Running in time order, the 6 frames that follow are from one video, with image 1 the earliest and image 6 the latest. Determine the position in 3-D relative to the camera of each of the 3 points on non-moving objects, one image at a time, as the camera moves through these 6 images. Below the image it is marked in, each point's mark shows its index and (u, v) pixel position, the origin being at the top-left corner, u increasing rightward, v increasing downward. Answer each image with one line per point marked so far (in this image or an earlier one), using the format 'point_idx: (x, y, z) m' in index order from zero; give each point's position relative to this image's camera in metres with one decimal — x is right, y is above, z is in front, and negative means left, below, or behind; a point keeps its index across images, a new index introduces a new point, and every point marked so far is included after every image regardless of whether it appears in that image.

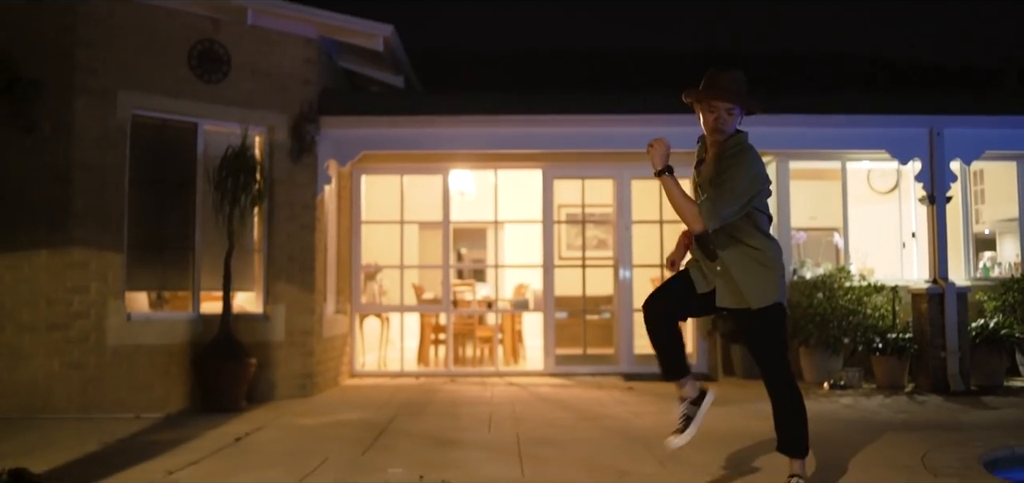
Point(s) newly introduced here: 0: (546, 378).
0: (+0.4, -1.4, +10.7) m
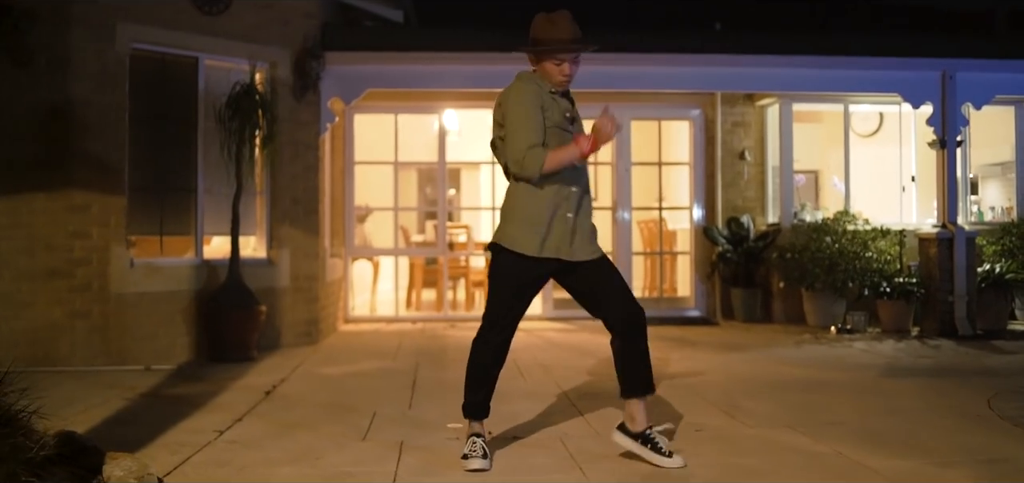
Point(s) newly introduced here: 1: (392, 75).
0: (+0.3, -0.8, +10.6) m
1: (-1.0, +1.4, +8.7) m
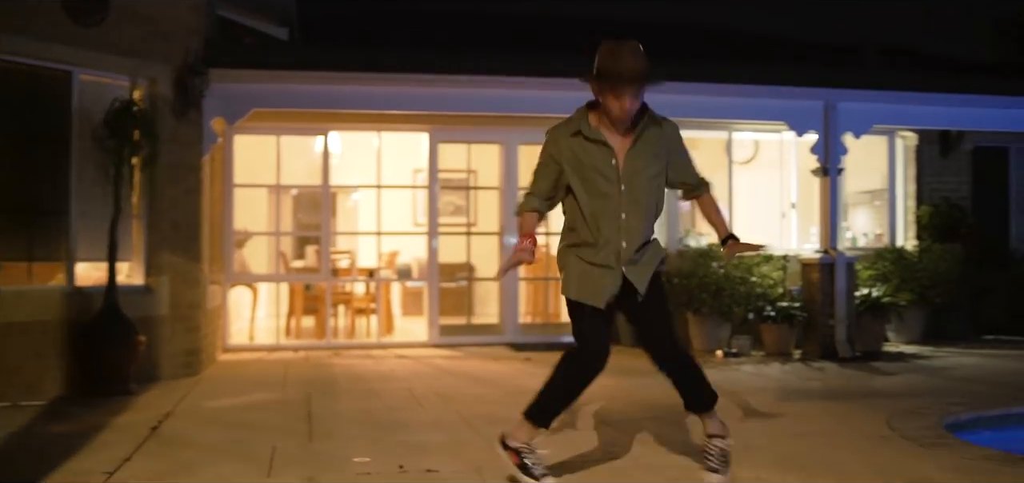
0: (-0.8, -1.1, +10.4) m
1: (-1.9, +1.2, +8.4) m
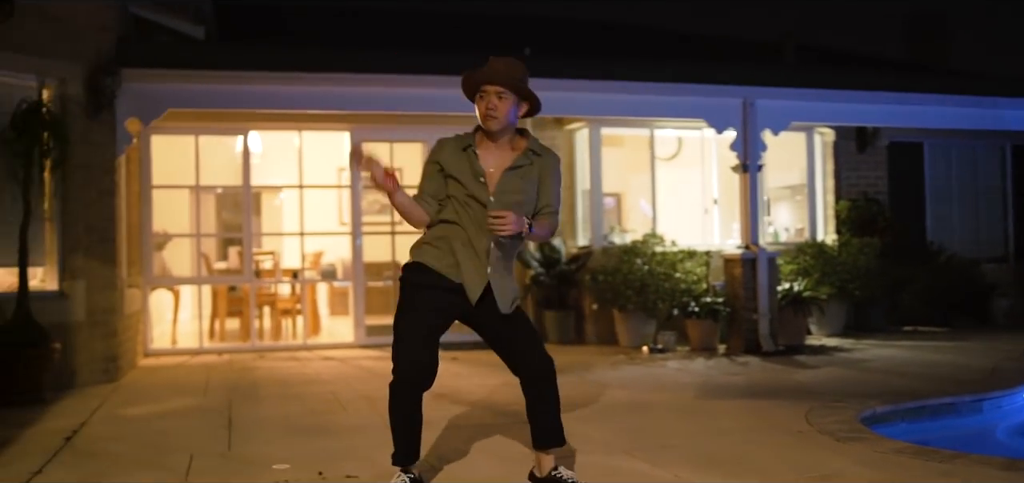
0: (-1.5, -1.1, +10.3) m
1: (-2.5, +1.2, +8.2) m
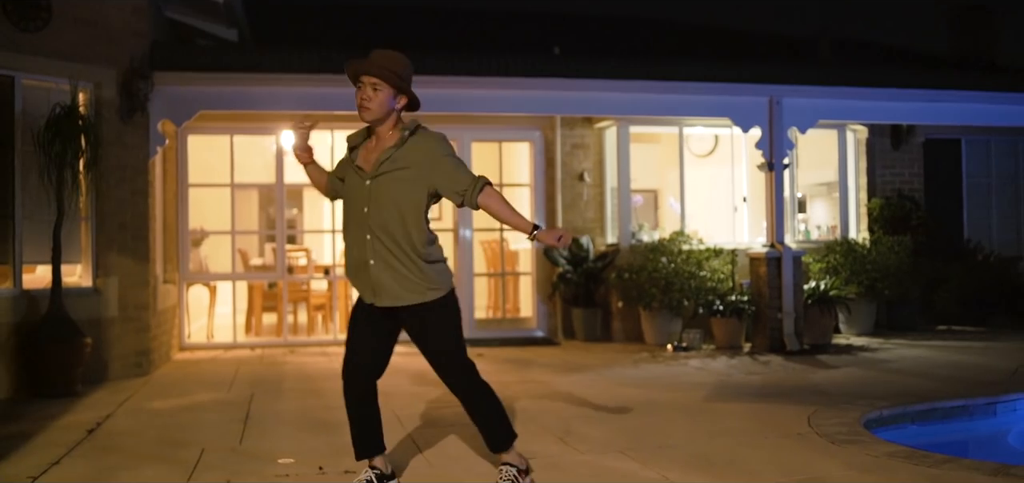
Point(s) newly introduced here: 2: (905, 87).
0: (-1.2, -1.1, +10.5) m
1: (-2.3, +1.2, +8.4) m
2: (+3.7, +1.5, +9.7) m
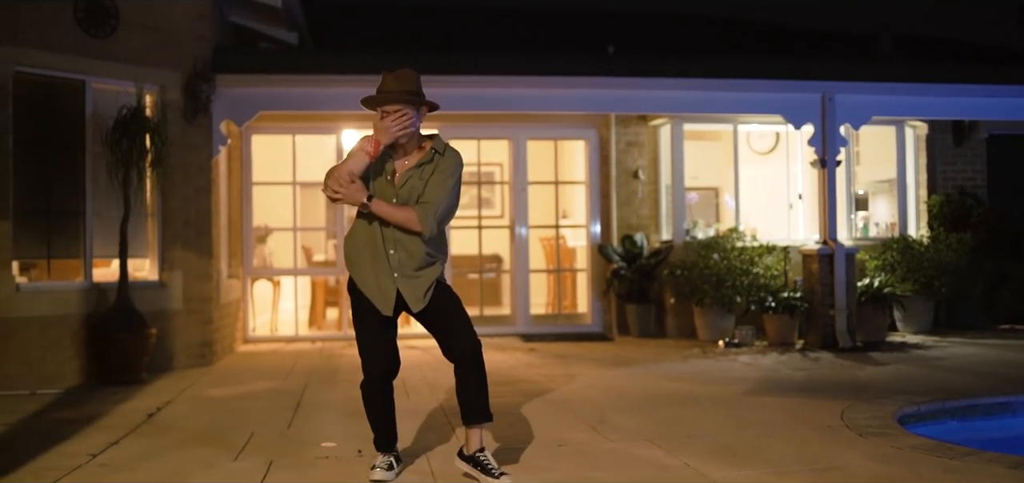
0: (-0.7, -1.0, +10.7) m
1: (-1.9, +1.2, +8.7) m
2: (+4.2, +1.5, +9.6) m
